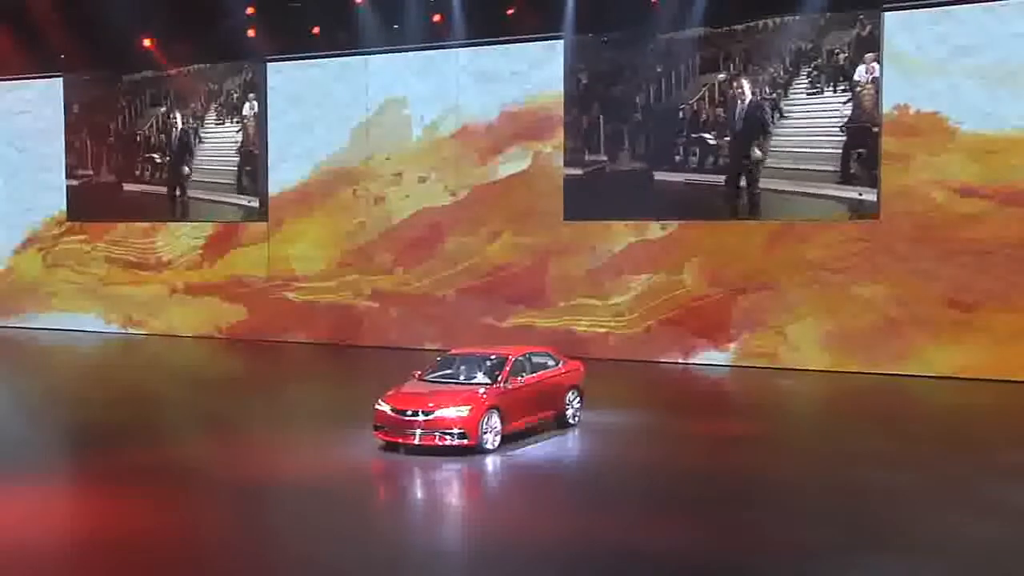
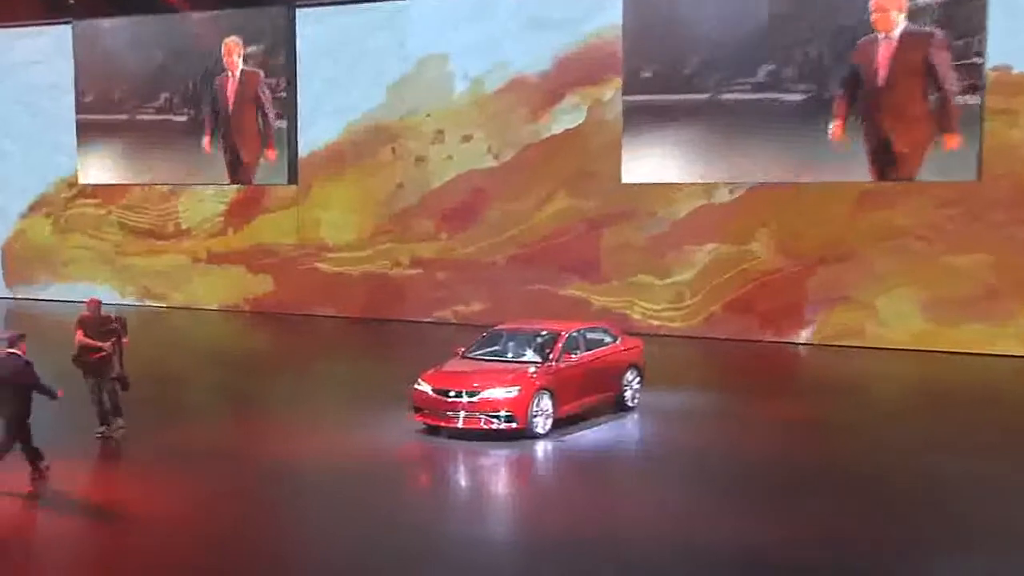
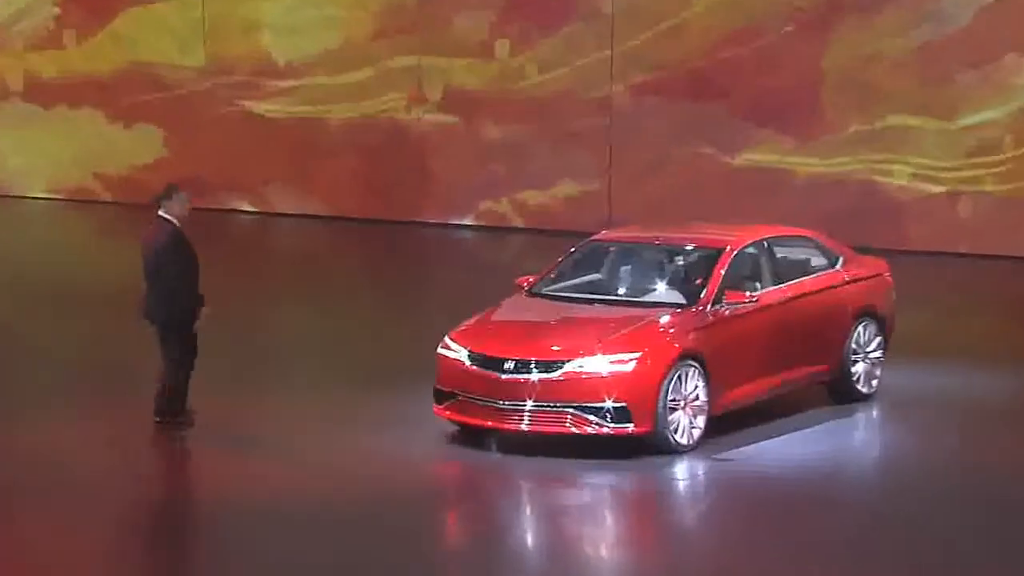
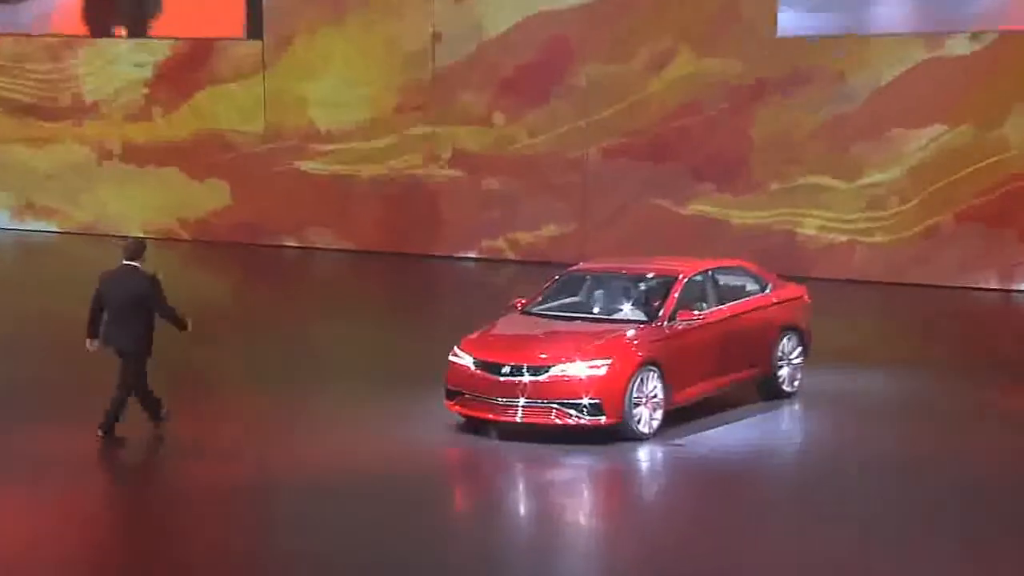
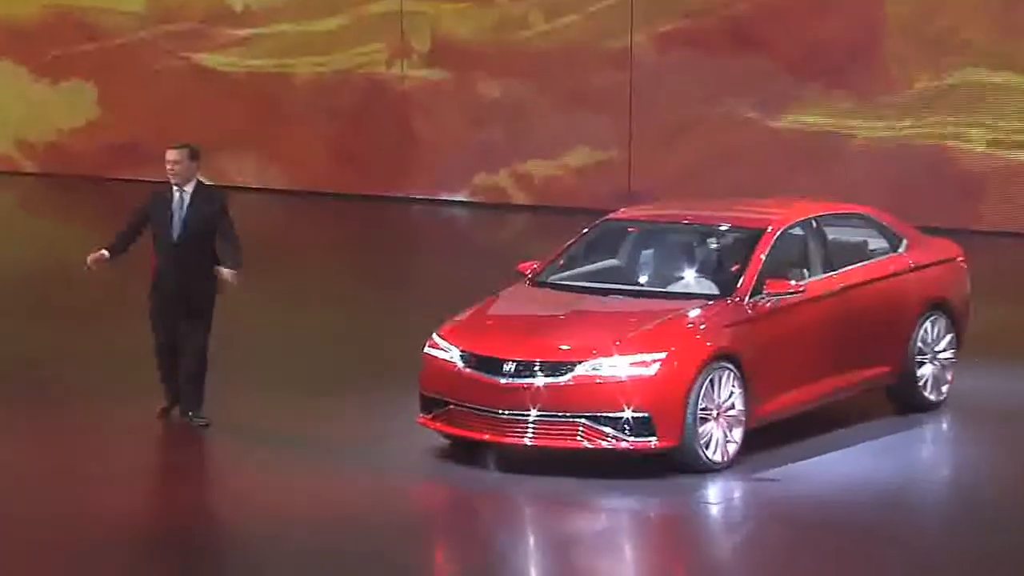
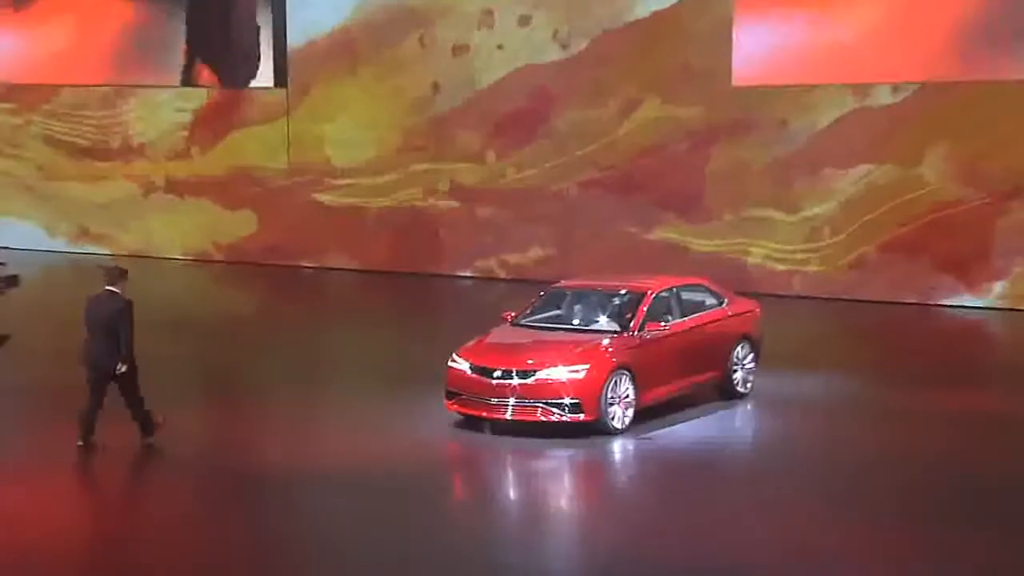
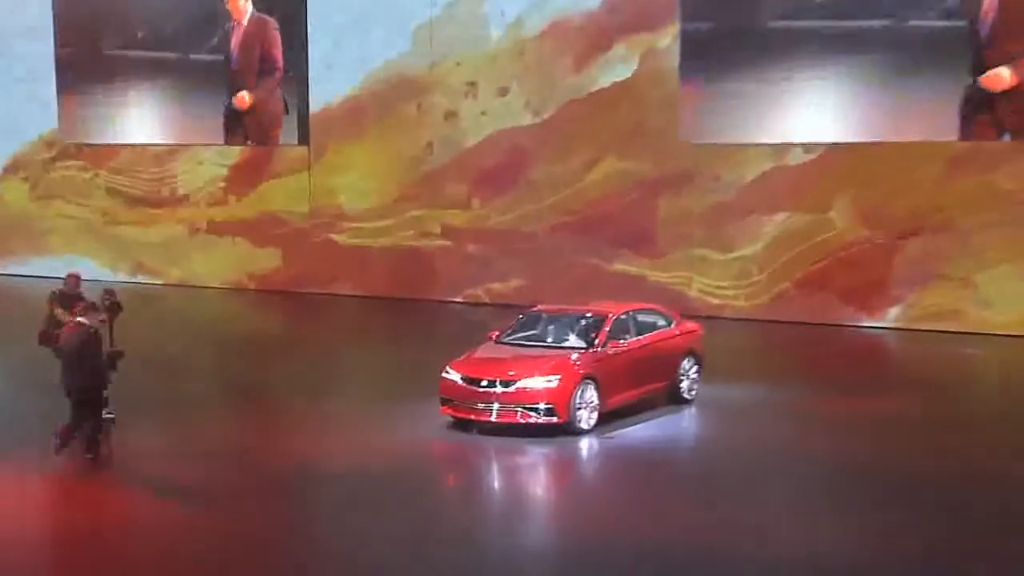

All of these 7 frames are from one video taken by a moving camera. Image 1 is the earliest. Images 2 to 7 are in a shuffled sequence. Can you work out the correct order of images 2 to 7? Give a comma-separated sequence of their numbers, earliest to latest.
2, 7, 6, 4, 3, 5
